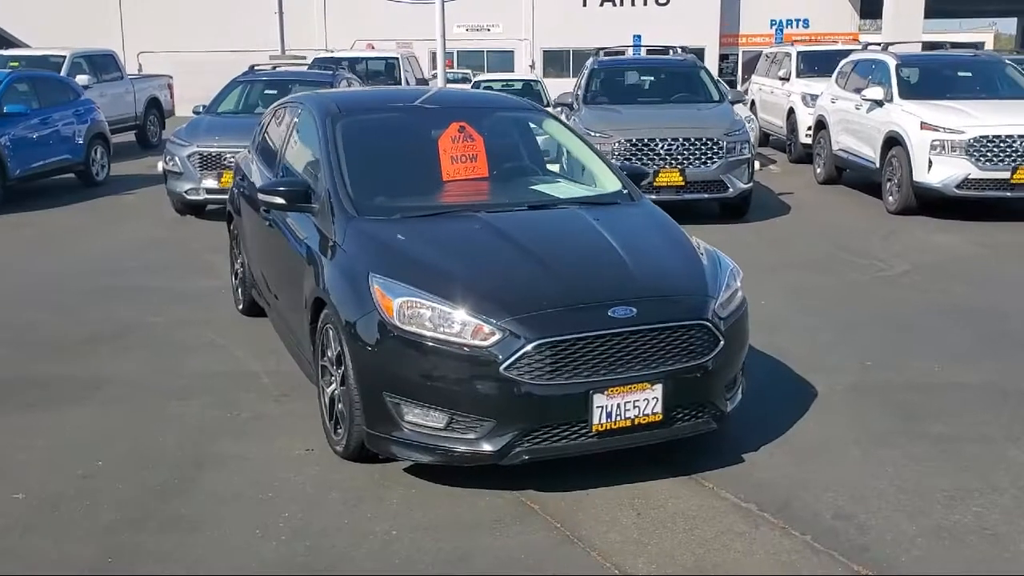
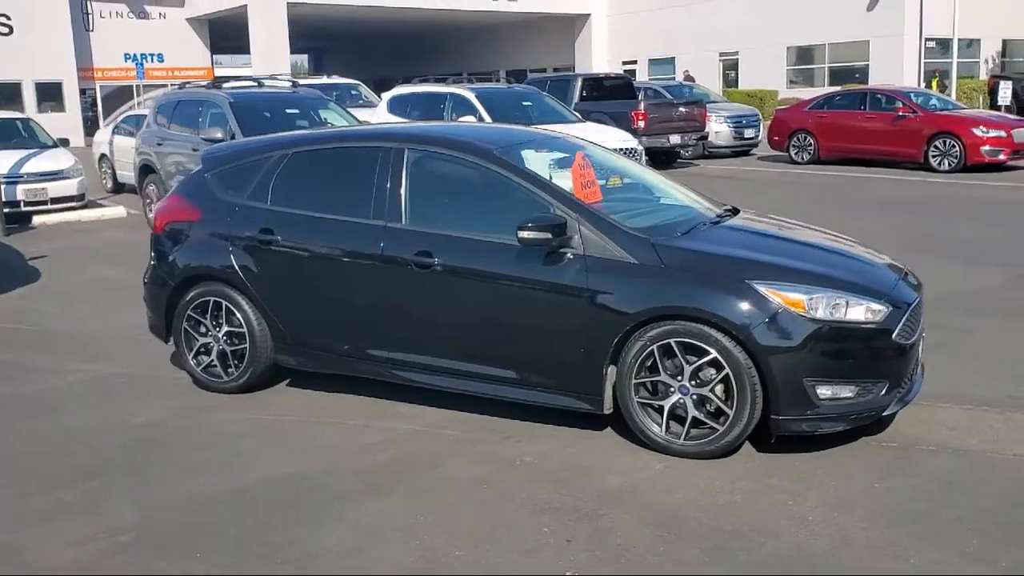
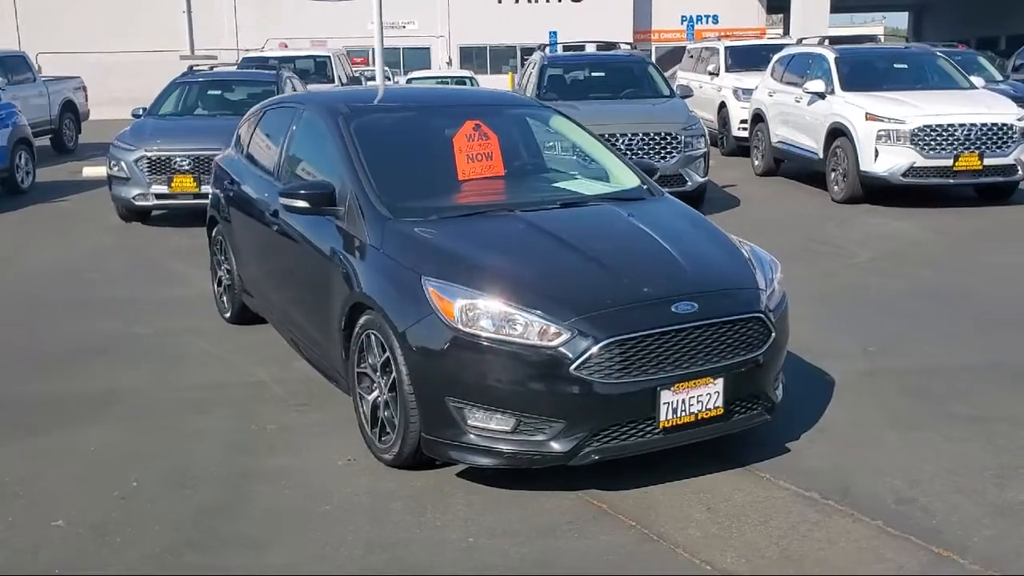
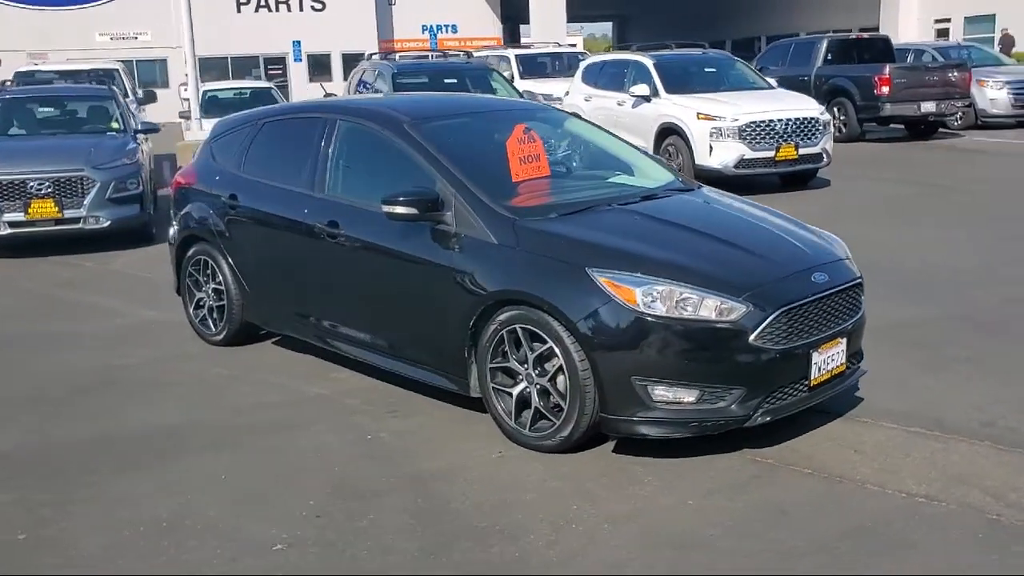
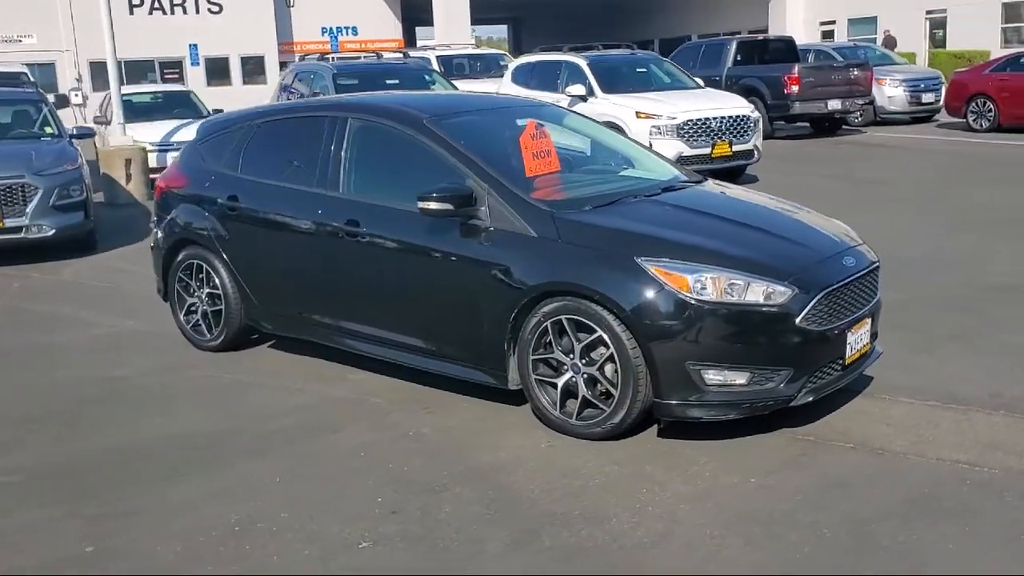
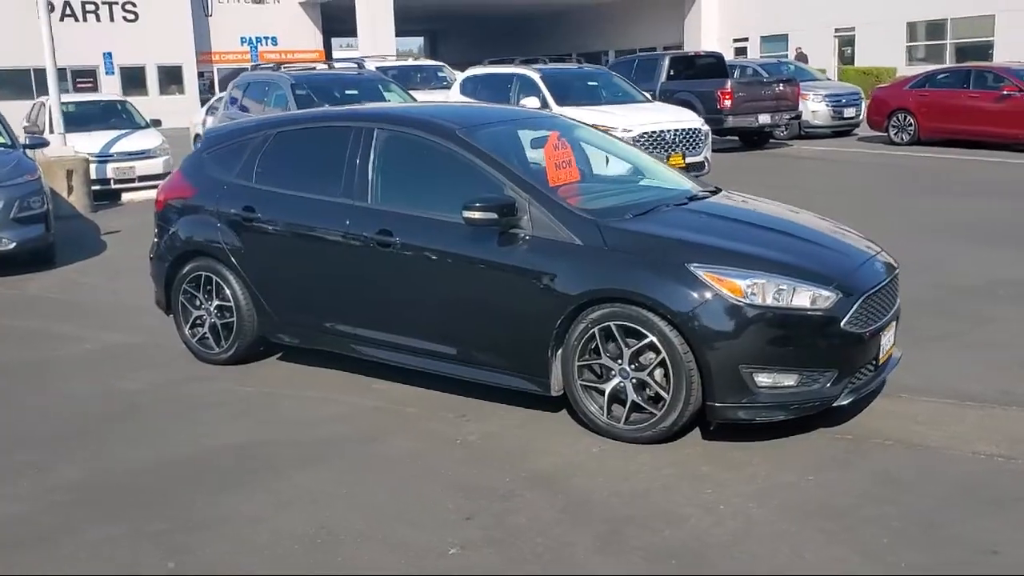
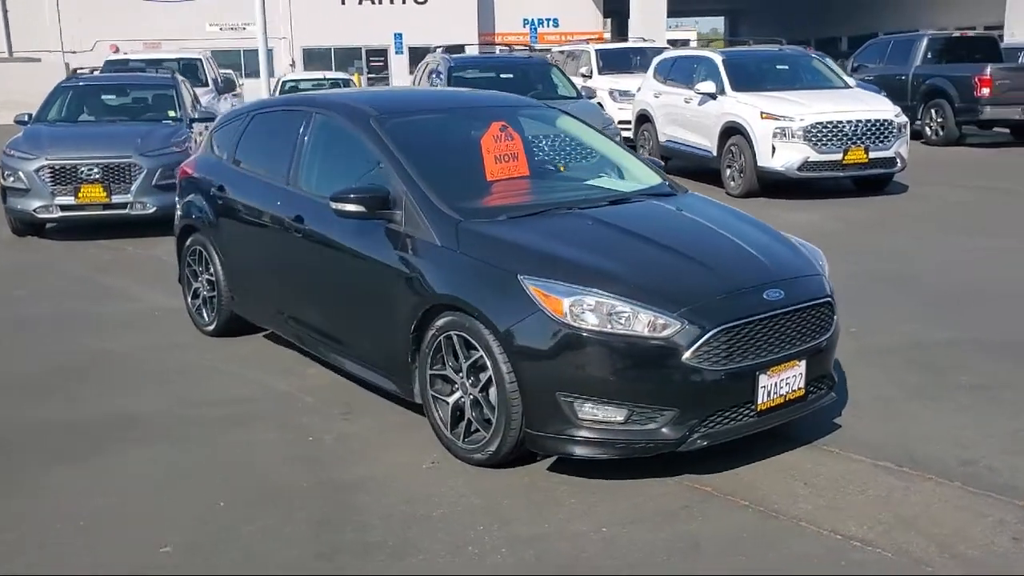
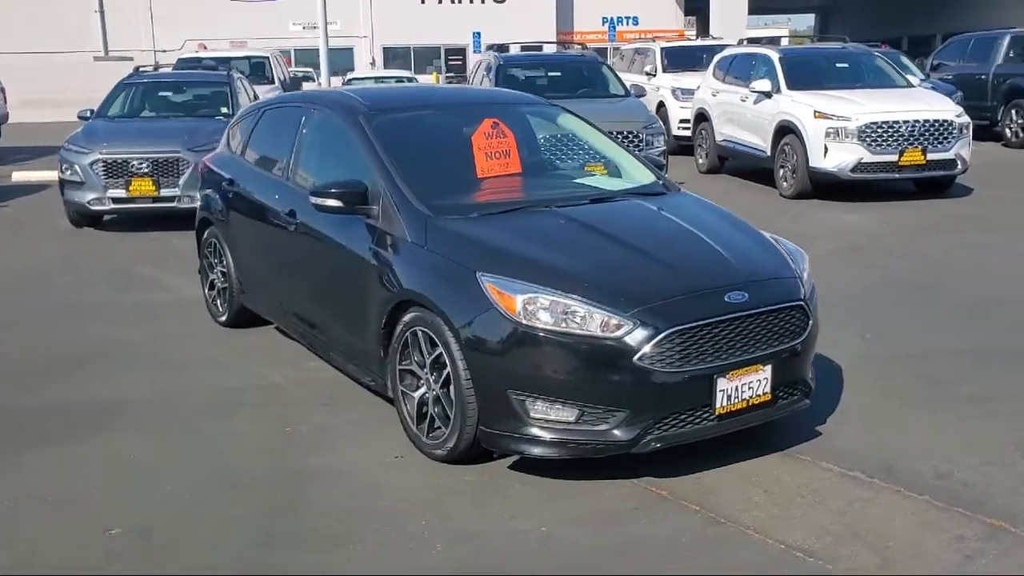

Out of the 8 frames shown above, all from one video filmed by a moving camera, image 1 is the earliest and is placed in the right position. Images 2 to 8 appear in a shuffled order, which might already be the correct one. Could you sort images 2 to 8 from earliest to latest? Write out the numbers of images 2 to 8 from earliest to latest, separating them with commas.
3, 8, 7, 4, 5, 6, 2
